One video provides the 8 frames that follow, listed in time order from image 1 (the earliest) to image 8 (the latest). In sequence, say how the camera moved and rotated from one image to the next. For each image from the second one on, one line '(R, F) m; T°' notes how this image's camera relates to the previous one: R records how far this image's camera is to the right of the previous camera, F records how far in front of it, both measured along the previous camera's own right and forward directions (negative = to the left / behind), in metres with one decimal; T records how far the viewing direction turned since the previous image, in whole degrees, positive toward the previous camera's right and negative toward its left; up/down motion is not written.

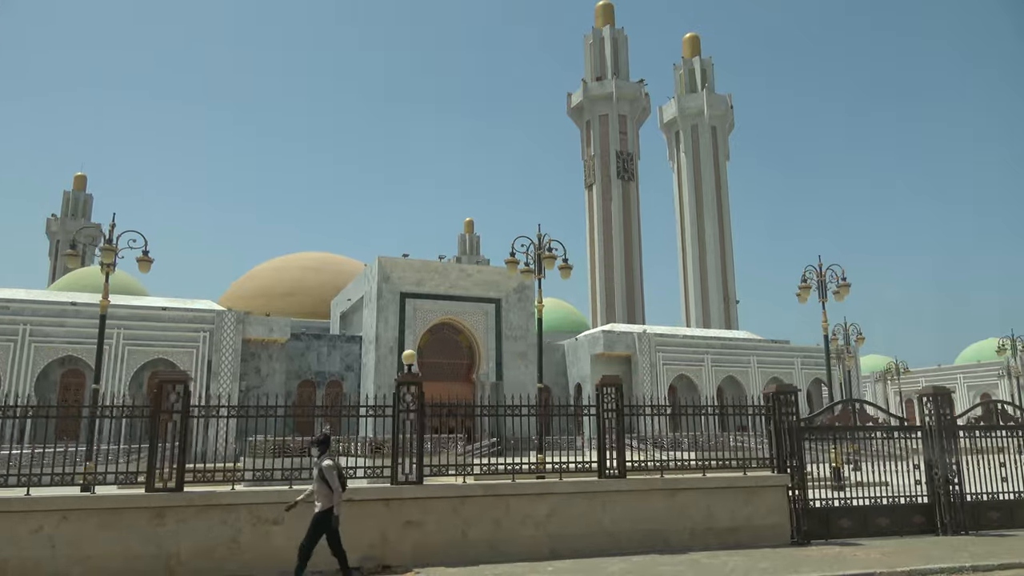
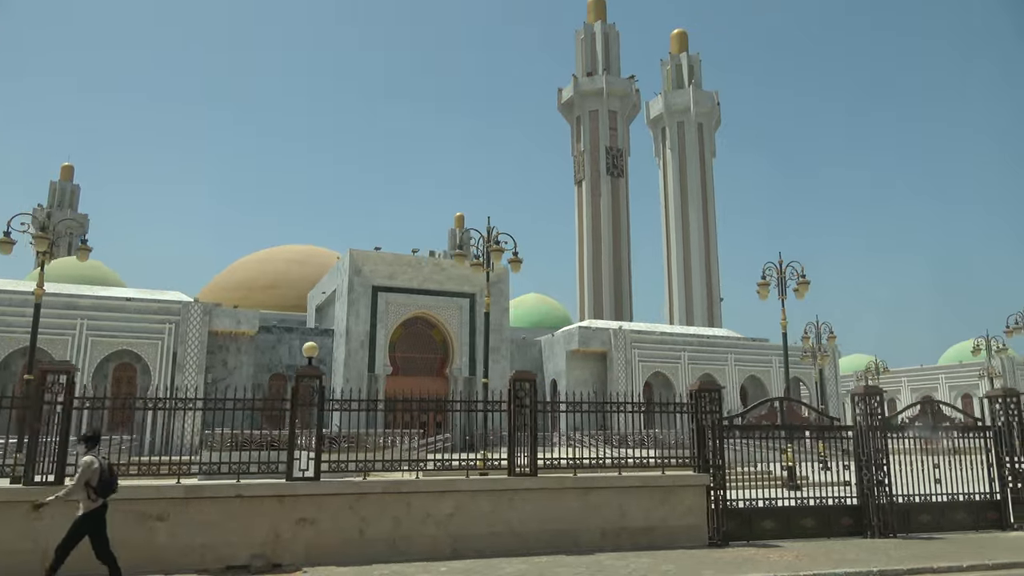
(+1.0, +0.2) m; 0°
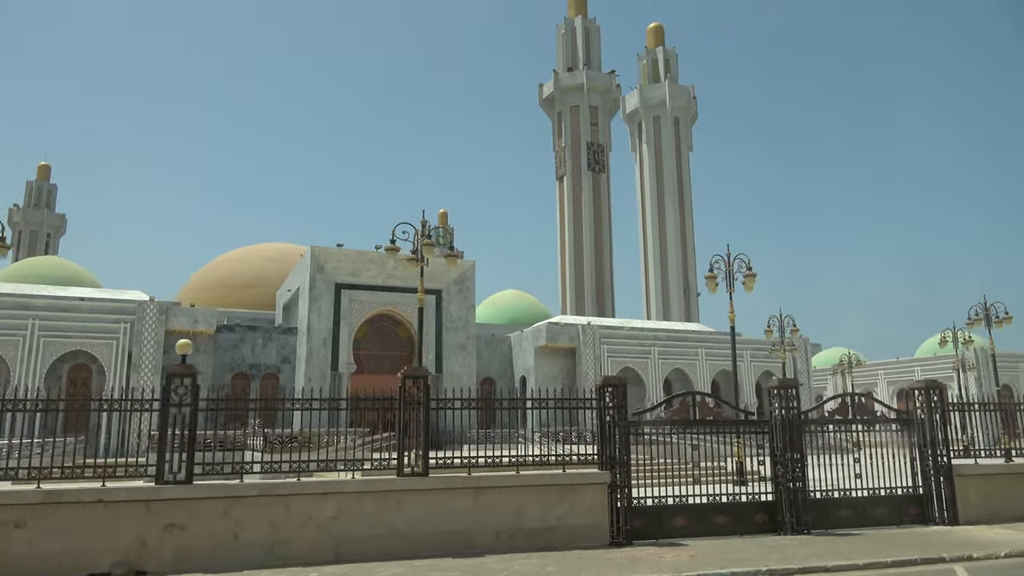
(+1.1, +0.3) m; +1°
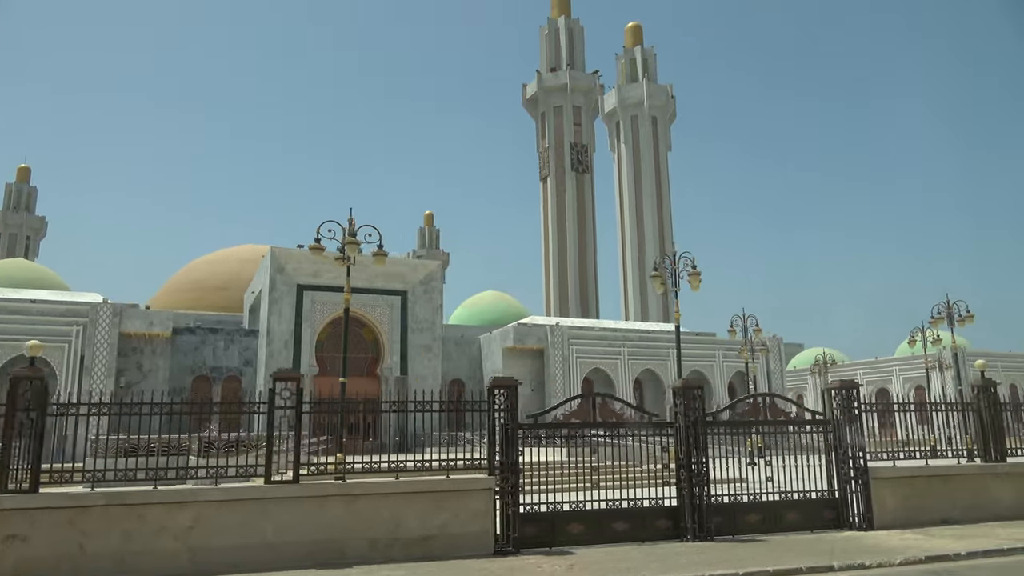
(+1.2, +0.4) m; 0°
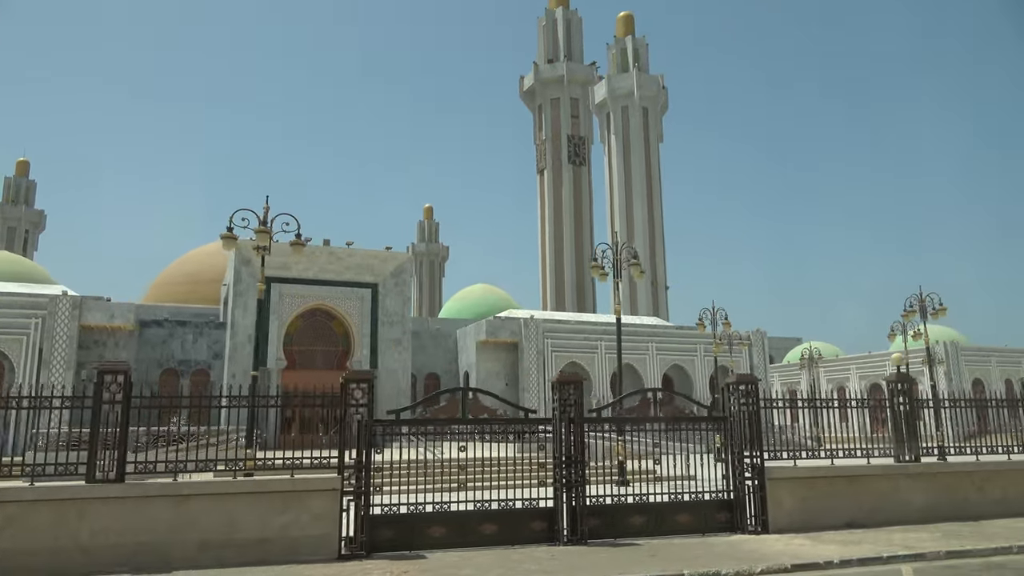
(+1.6, +0.5) m; -1°
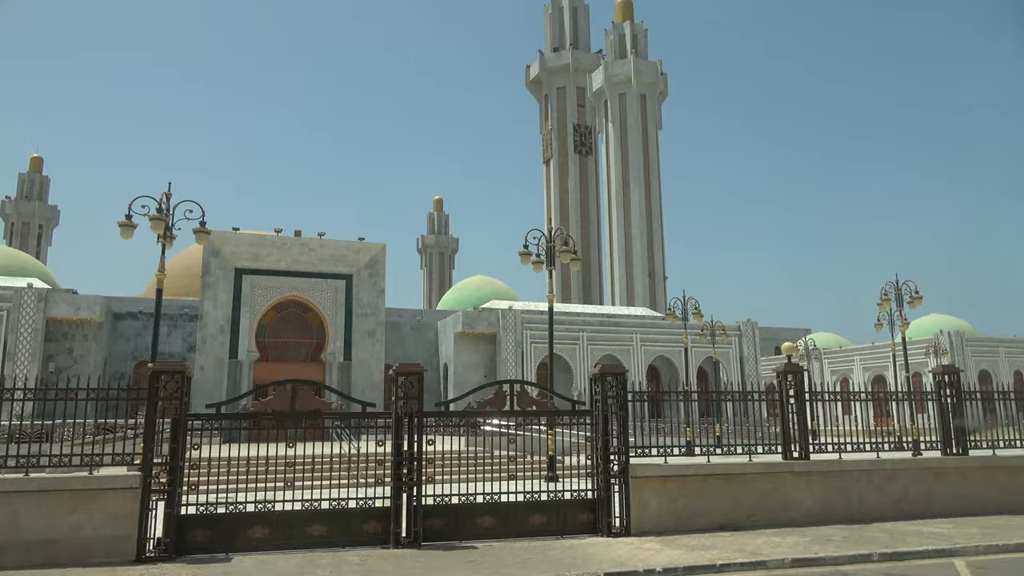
(+2.0, +0.6) m; -2°
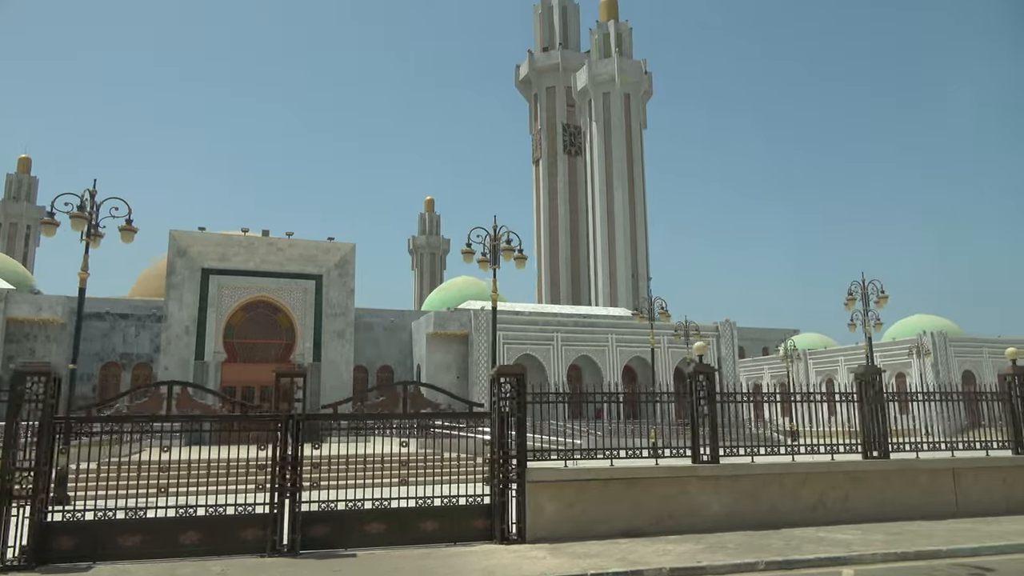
(+1.2, +0.3) m; 0°
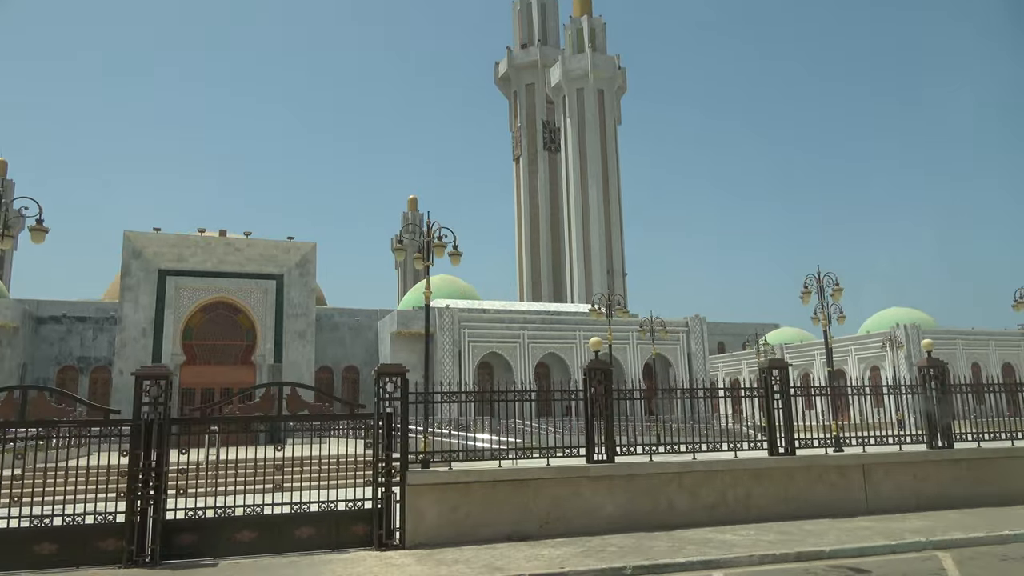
(+1.2, +0.3) m; +1°
